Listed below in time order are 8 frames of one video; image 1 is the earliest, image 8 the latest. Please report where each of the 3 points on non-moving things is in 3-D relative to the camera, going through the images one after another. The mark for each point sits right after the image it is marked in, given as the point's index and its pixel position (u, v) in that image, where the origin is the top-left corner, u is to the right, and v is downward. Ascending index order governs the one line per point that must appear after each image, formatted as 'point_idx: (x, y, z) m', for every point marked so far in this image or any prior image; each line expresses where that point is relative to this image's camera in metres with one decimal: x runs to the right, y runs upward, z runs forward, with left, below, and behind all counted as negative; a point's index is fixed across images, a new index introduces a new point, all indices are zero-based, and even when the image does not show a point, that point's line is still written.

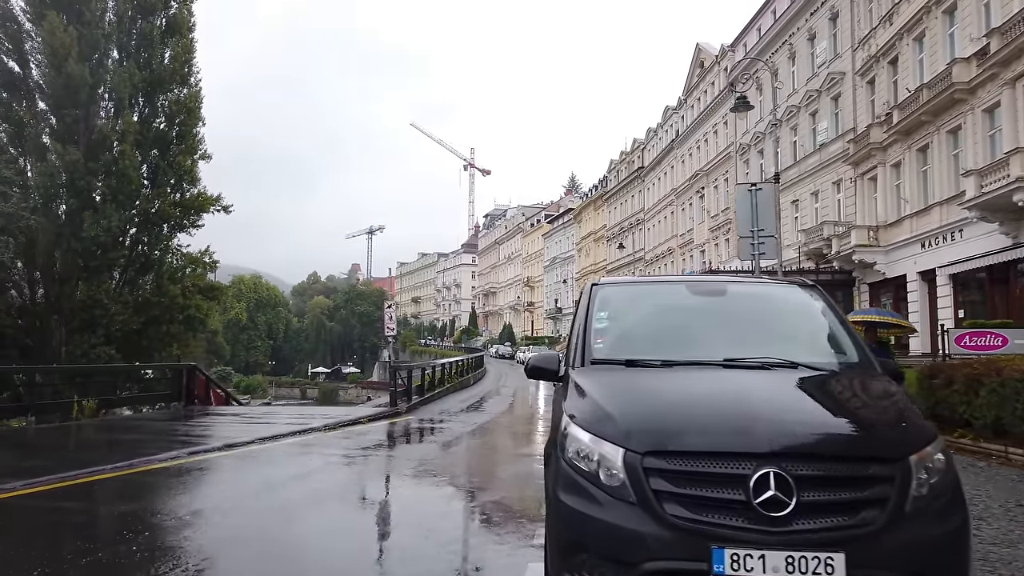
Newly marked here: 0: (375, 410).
0: (-2.3, -2.0, +12.4) m
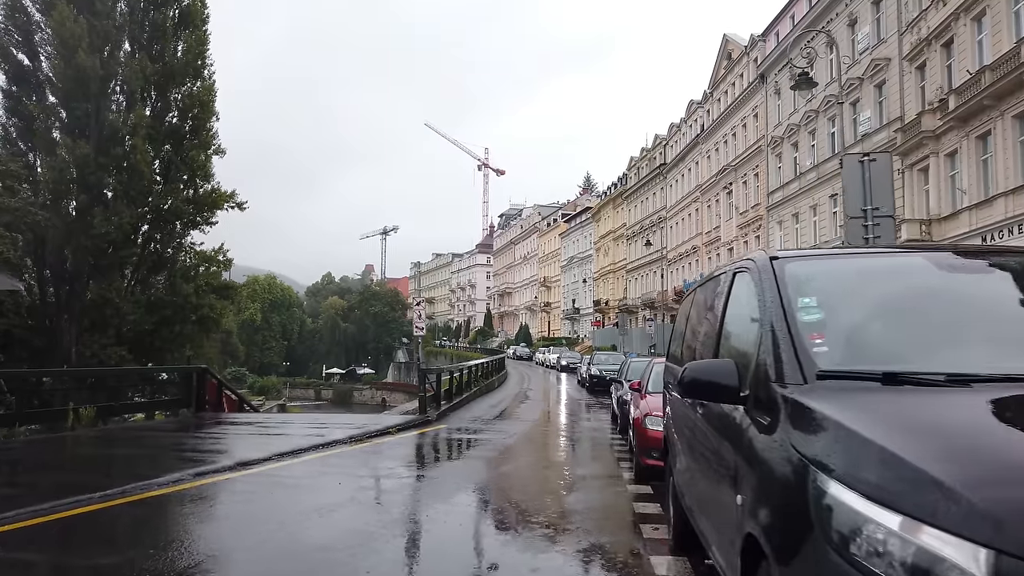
0: (-1.6, -1.9, +11.2) m
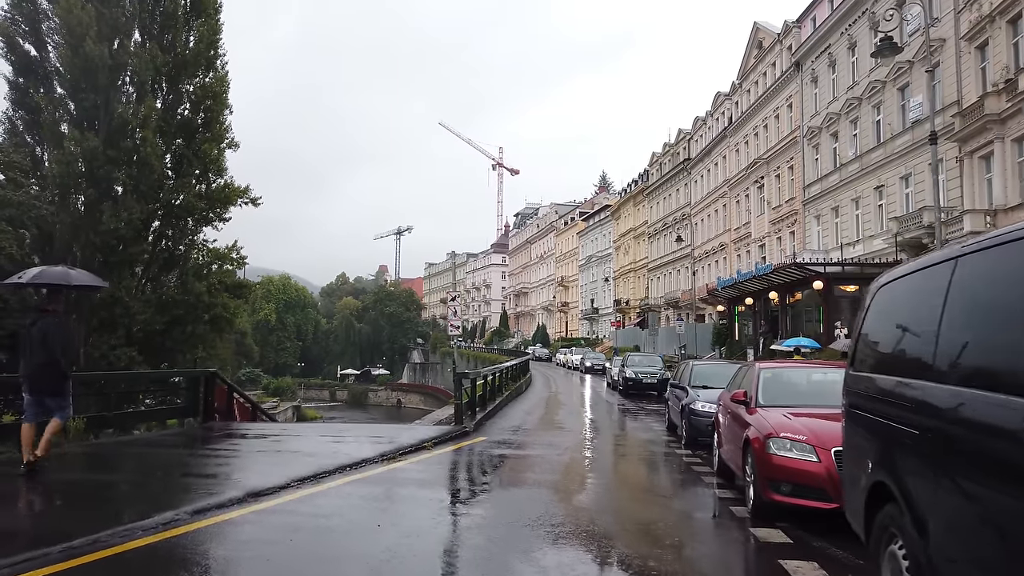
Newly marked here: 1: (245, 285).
0: (-1.0, -1.8, +9.8) m
1: (-6.5, +0.1, +18.2) m
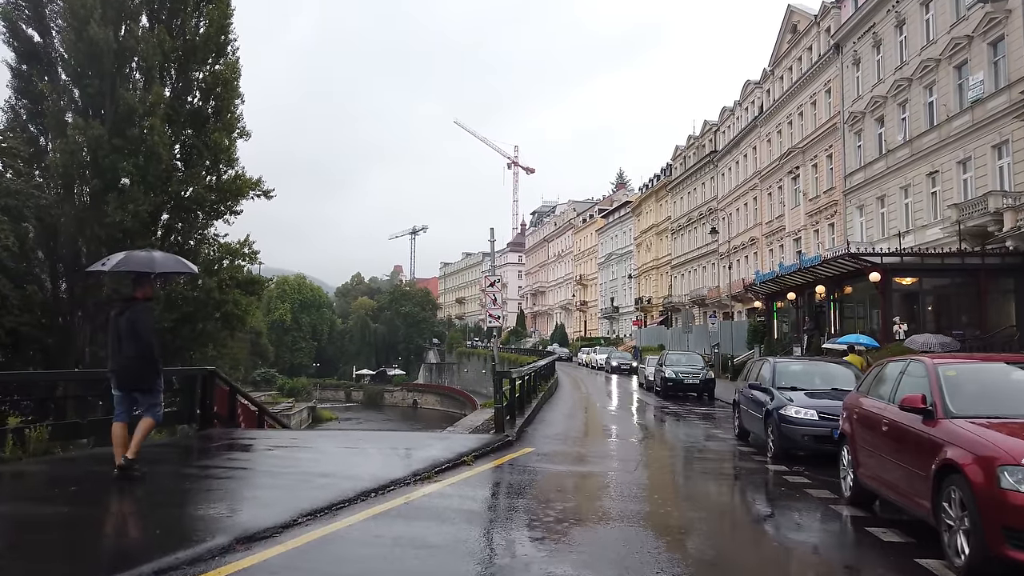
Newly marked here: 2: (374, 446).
0: (-0.4, -1.7, +8.3) m
1: (-5.7, +0.3, +16.7) m
2: (-1.4, -1.6, +7.7) m
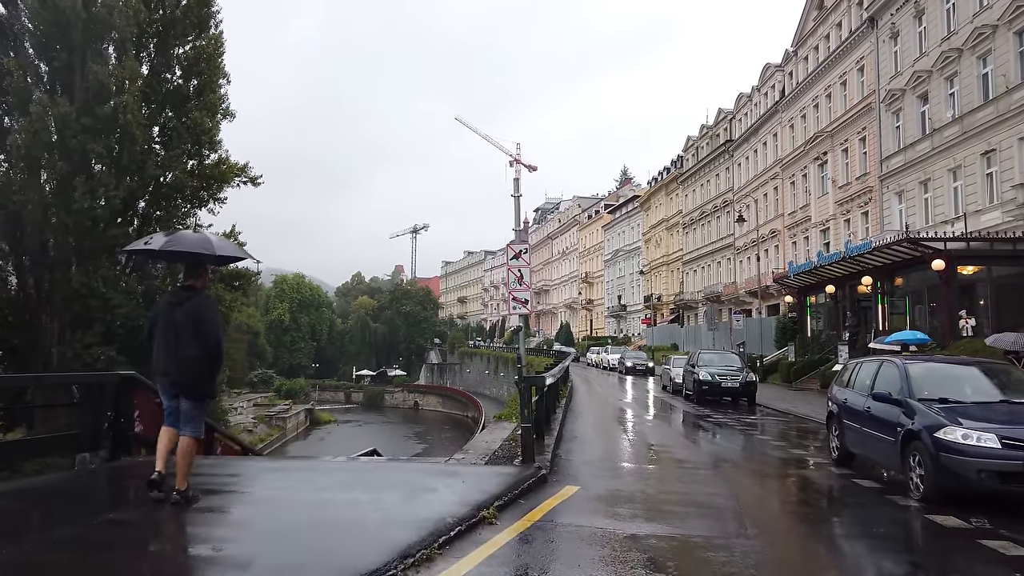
0: (-0.1, -1.4, +5.9) m
1: (-5.4, +0.5, +14.3) m
2: (-1.2, -1.4, +5.3) m
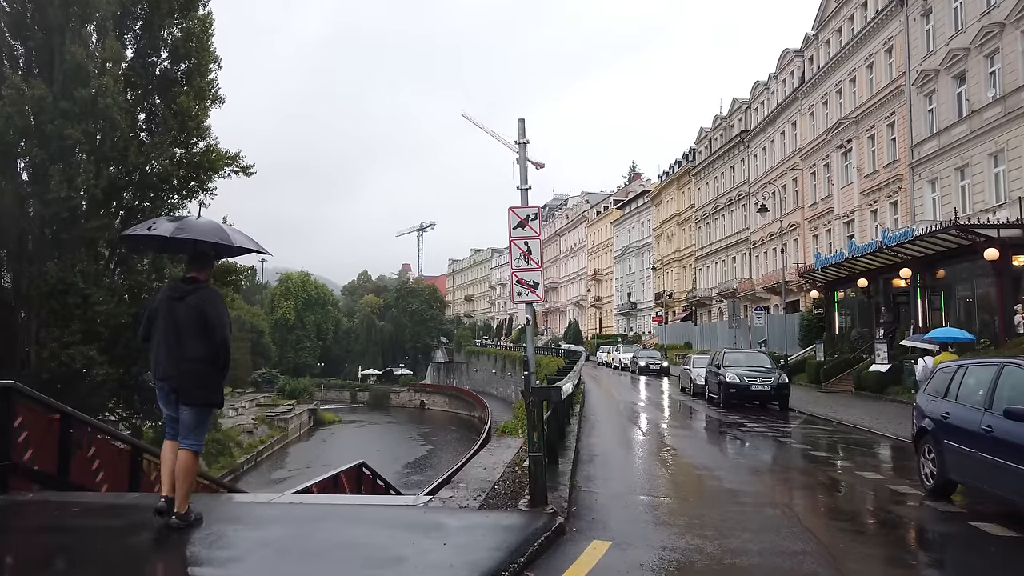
0: (-0.1, -1.3, +4.3) m
1: (-5.3, +0.6, +12.8) m
2: (-1.1, -1.3, +3.7) m
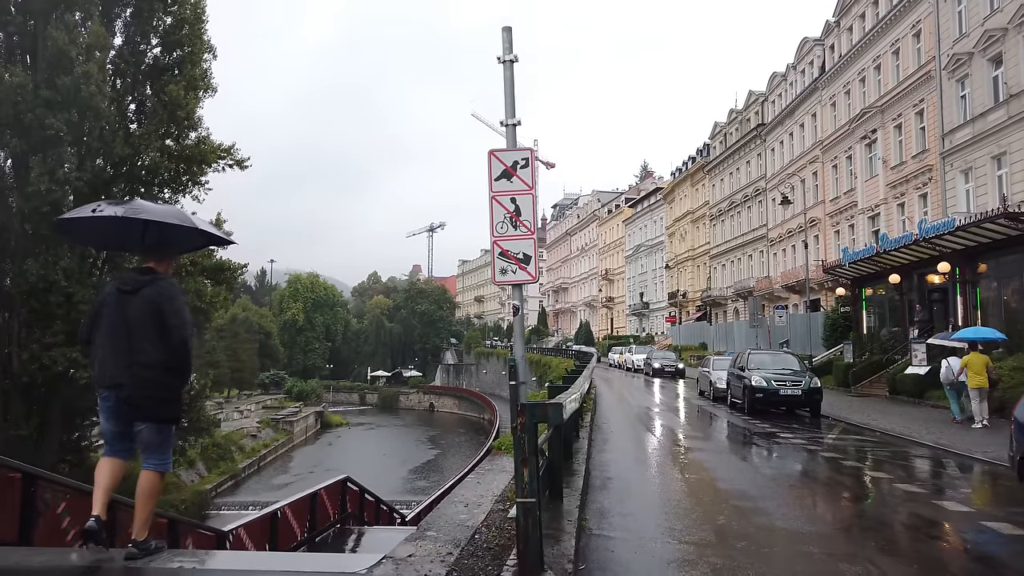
0: (-0.2, -1.2, +3.0) m
1: (-5.3, +0.7, +11.6) m
2: (-1.2, -1.2, +2.4) m
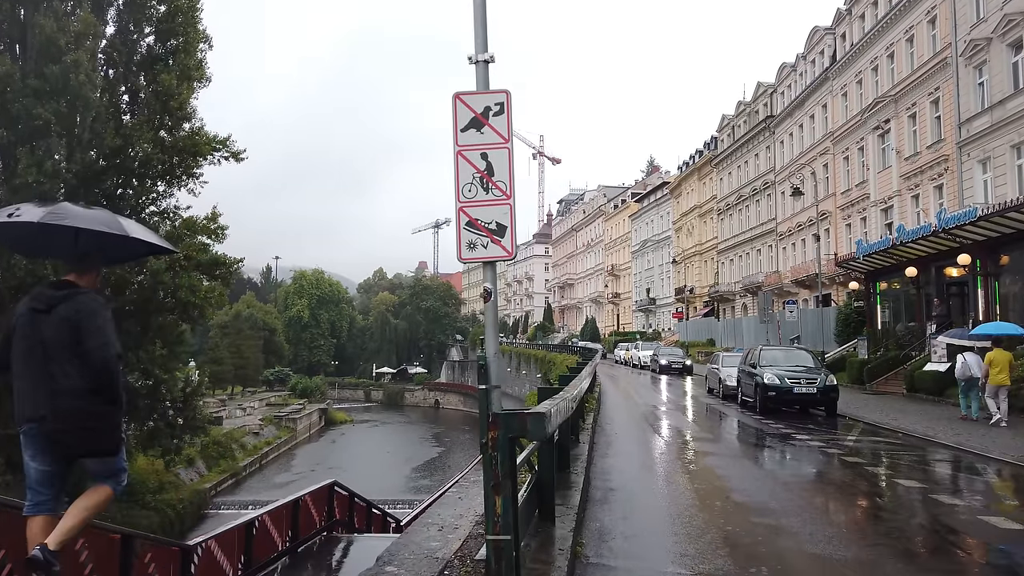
0: (-0.3, -1.1, +2.3) m
1: (-5.3, +0.8, +10.9) m
2: (-1.3, -1.1, +1.7) m
